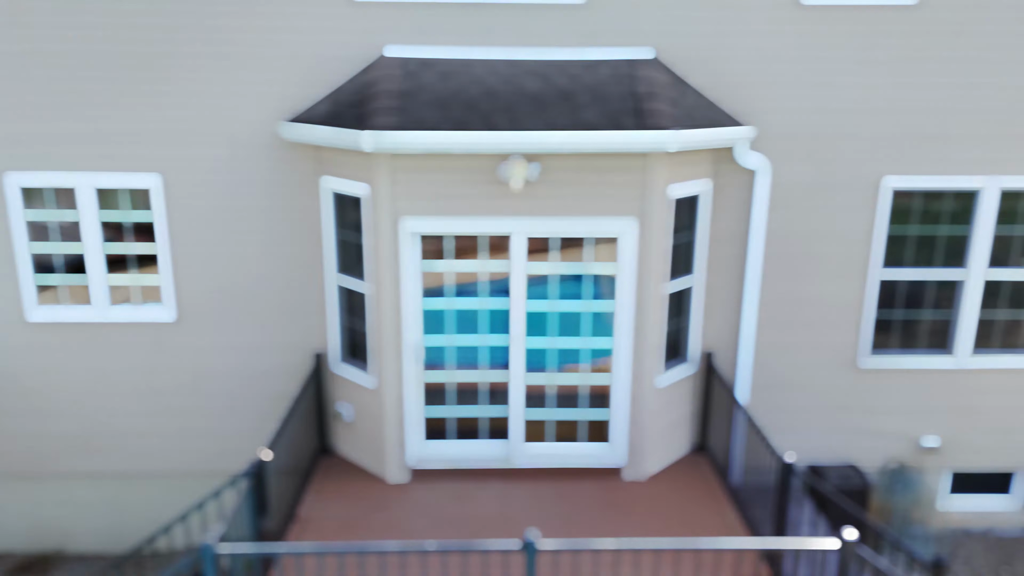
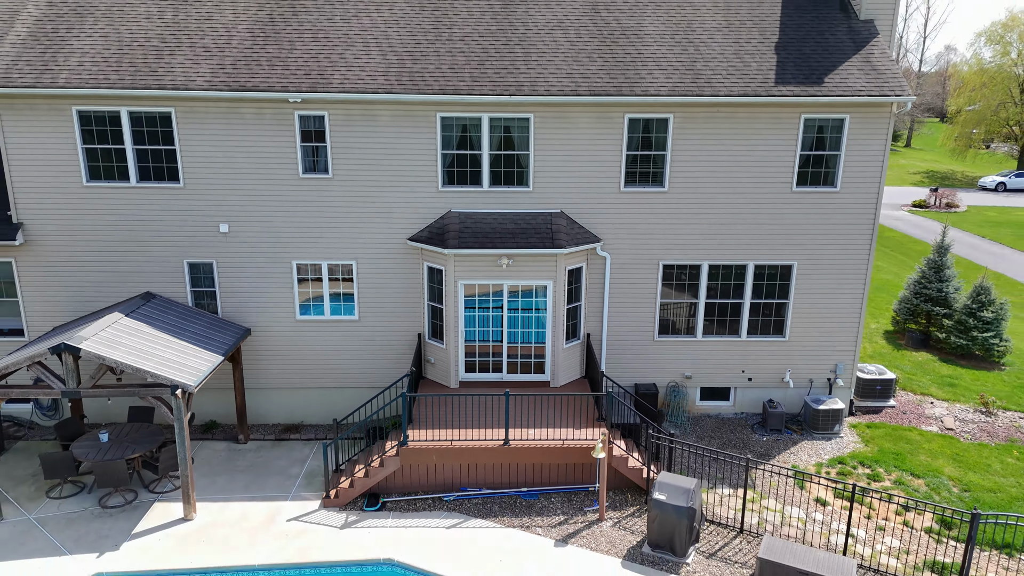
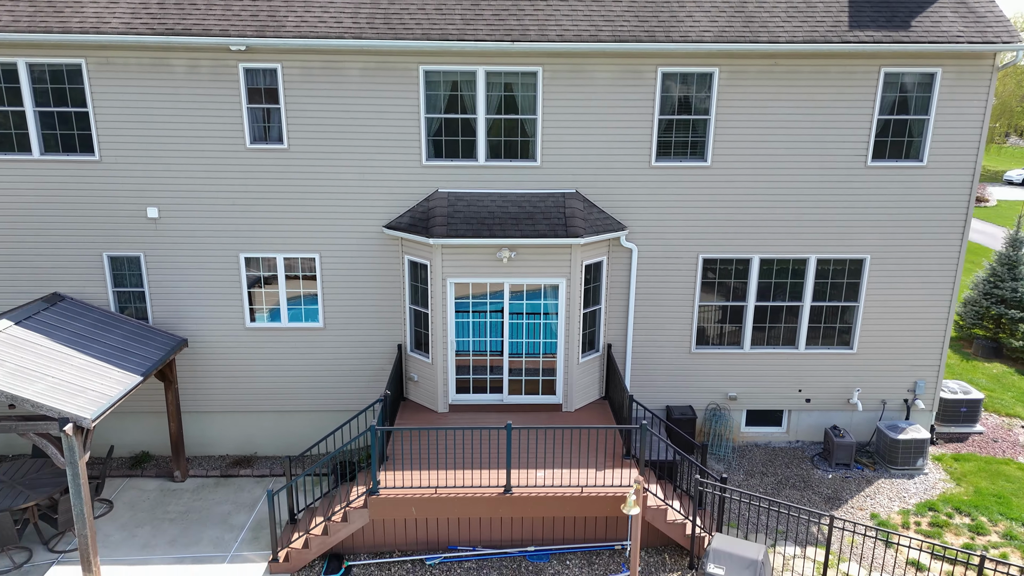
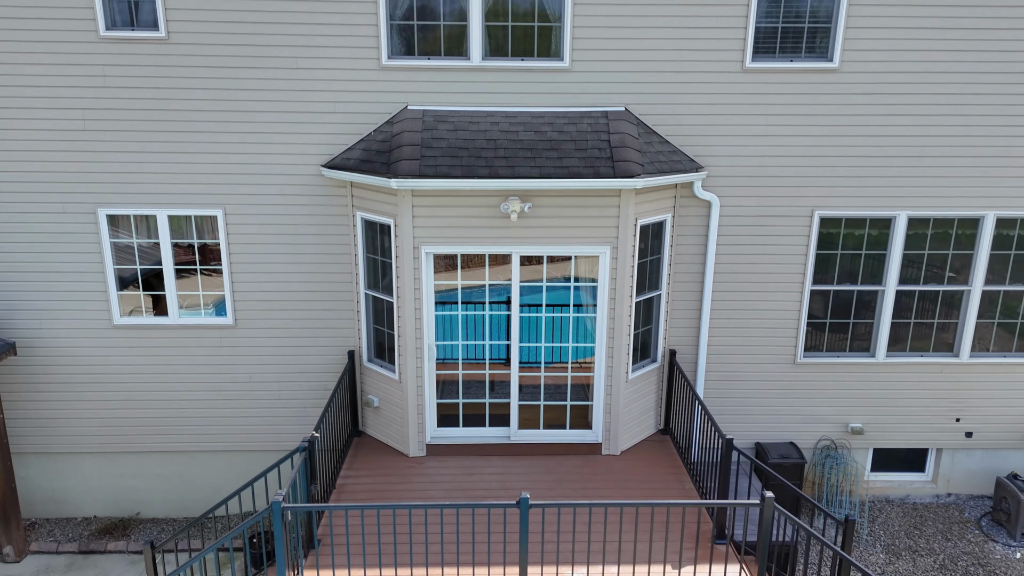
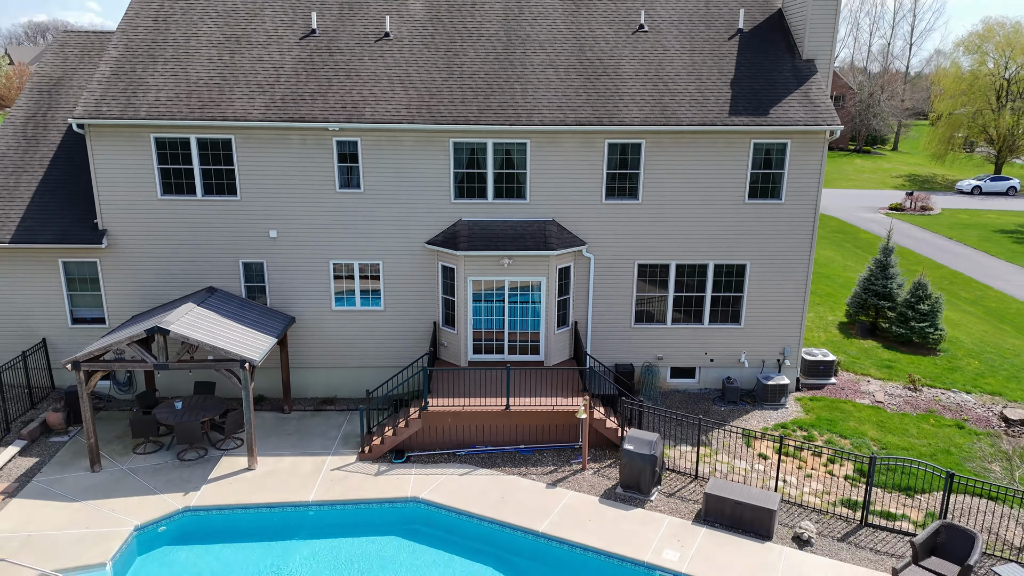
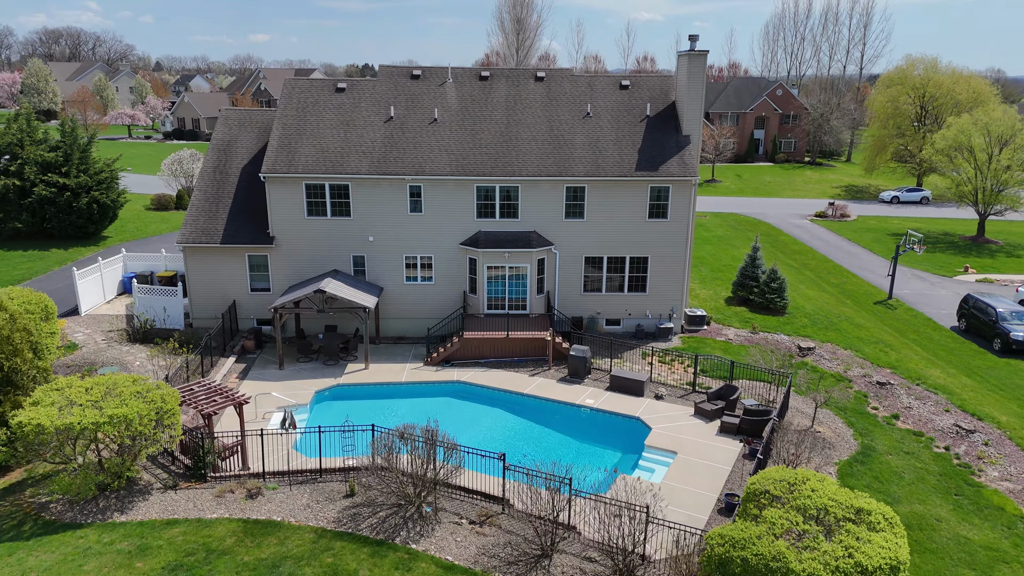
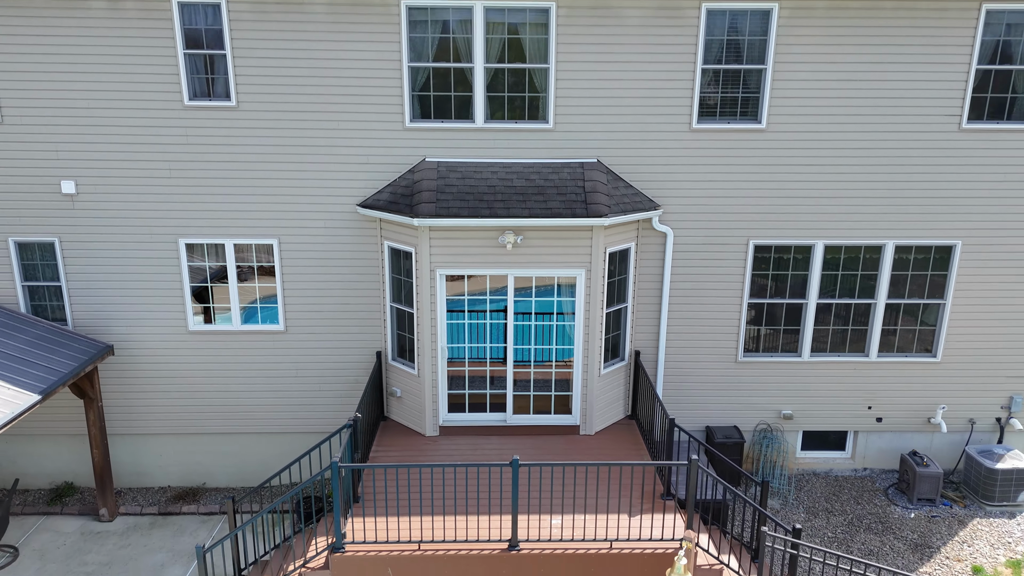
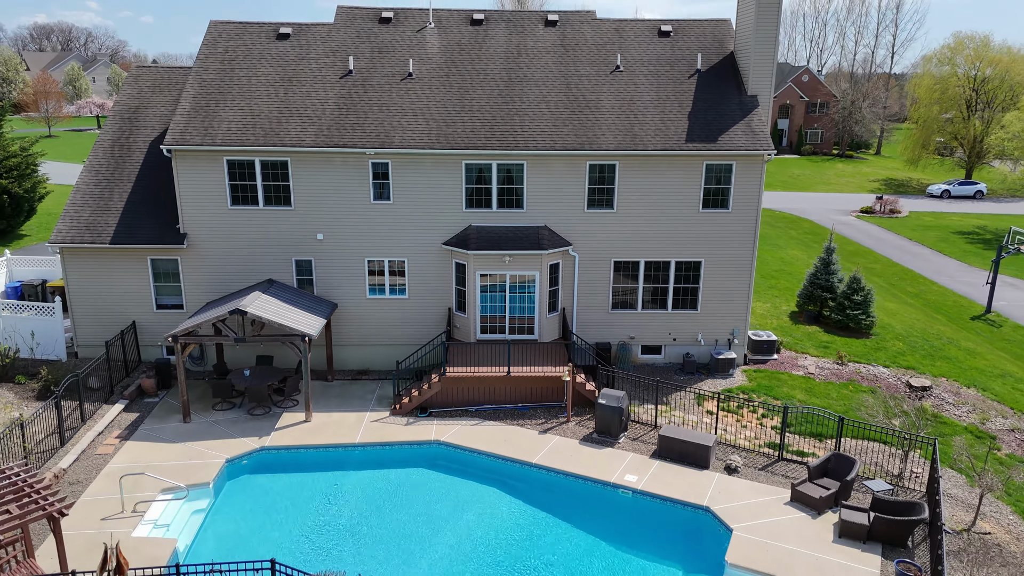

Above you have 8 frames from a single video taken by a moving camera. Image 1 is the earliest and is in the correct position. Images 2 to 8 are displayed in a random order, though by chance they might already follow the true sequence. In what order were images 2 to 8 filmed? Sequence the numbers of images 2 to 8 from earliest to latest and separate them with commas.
4, 7, 3, 2, 5, 8, 6
